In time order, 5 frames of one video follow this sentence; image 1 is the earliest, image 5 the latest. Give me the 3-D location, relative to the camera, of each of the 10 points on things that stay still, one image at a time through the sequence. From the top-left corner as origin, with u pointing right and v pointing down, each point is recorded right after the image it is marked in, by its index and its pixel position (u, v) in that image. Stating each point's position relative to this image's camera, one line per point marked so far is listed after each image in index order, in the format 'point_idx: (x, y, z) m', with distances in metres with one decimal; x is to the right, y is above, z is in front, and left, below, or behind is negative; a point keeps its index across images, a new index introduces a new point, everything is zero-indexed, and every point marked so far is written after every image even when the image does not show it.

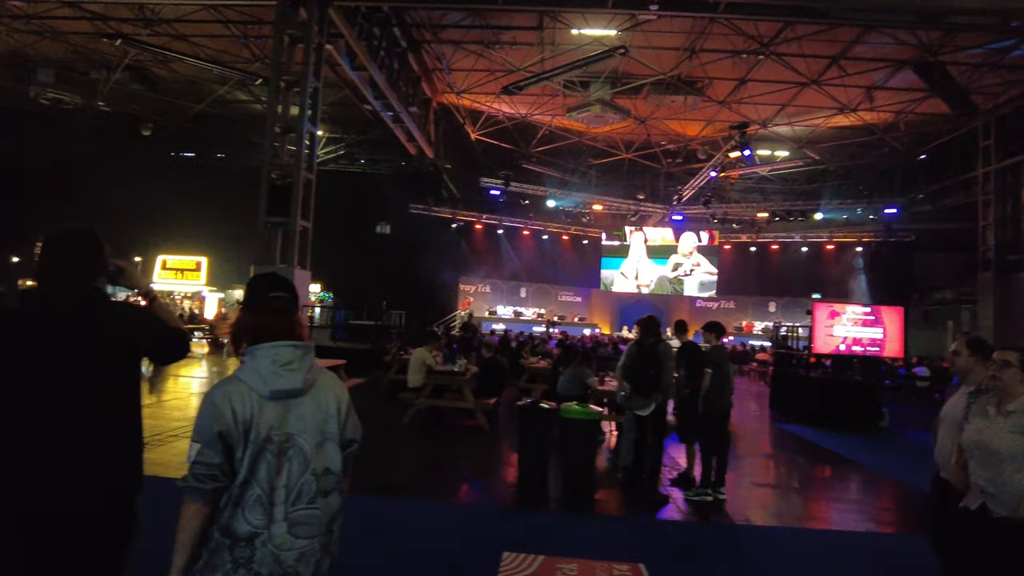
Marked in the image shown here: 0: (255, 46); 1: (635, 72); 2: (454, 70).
0: (-6.7, +6.5, +17.7) m
1: (+3.2, +5.7, +17.4) m
2: (-1.5, +6.0, +18.3) m
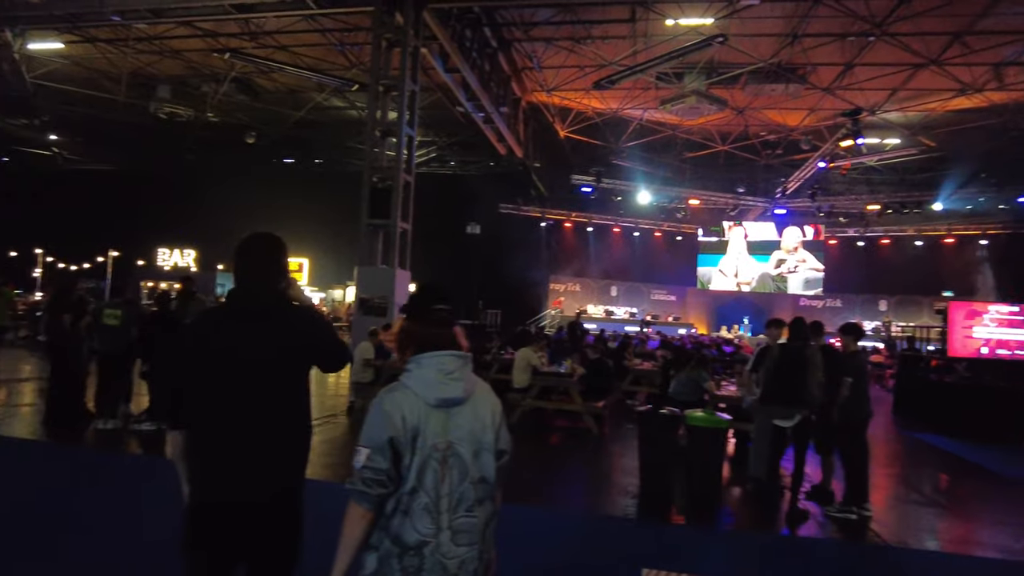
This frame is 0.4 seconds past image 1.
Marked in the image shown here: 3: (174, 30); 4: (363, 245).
0: (-4.3, +6.5, +18.2) m
1: (+5.5, +5.7, +16.7) m
2: (+1.0, +6.0, +18.1) m
3: (-8.7, +6.7, +17.2) m
4: (-2.5, +0.7, +11.4) m
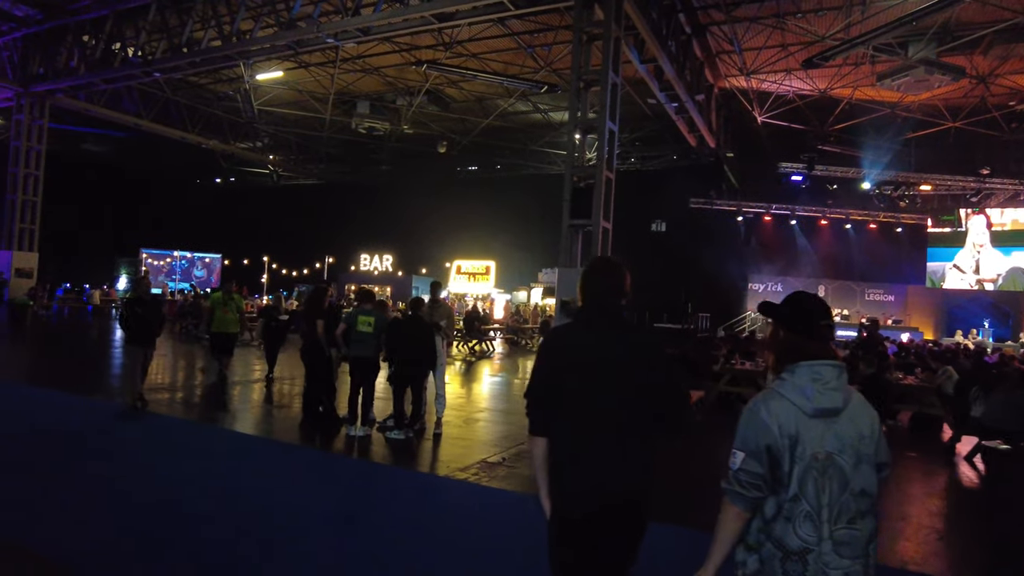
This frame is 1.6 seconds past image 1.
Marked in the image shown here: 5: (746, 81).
0: (+0.8, +6.4, +18.2) m
1: (+10.0, +5.7, +14.3) m
2: (+5.9, +6.0, +16.8) m
3: (-3.7, +6.6, +18.3) m
4: (+0.9, +0.7, +11.1) m
5: (+6.4, +5.7, +18.3) m
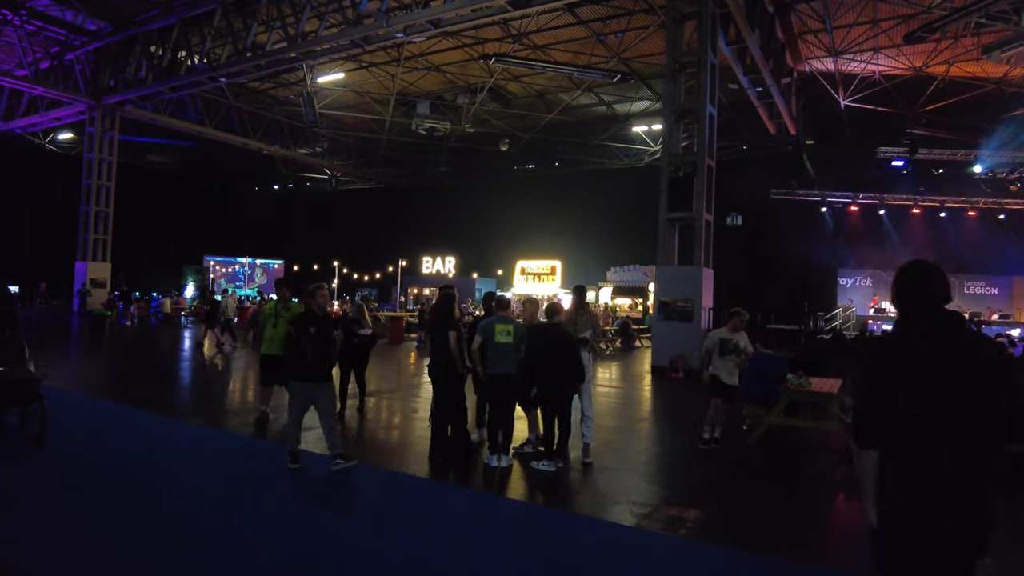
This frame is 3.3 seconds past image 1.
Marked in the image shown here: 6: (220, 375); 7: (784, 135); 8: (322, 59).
0: (+2.6, +6.4, +17.3) m
1: (+11.5, +5.9, +12.8) m
2: (+7.6, +6.1, +15.6) m
3: (-1.9, +6.5, +17.7) m
4: (+2.3, +0.7, +10.2) m
5: (+8.3, +5.8, +17.1) m
6: (-5.0, -1.5, +11.5) m
7: (+7.9, +4.4, +19.1) m
8: (-4.9, +5.9, +17.1) m
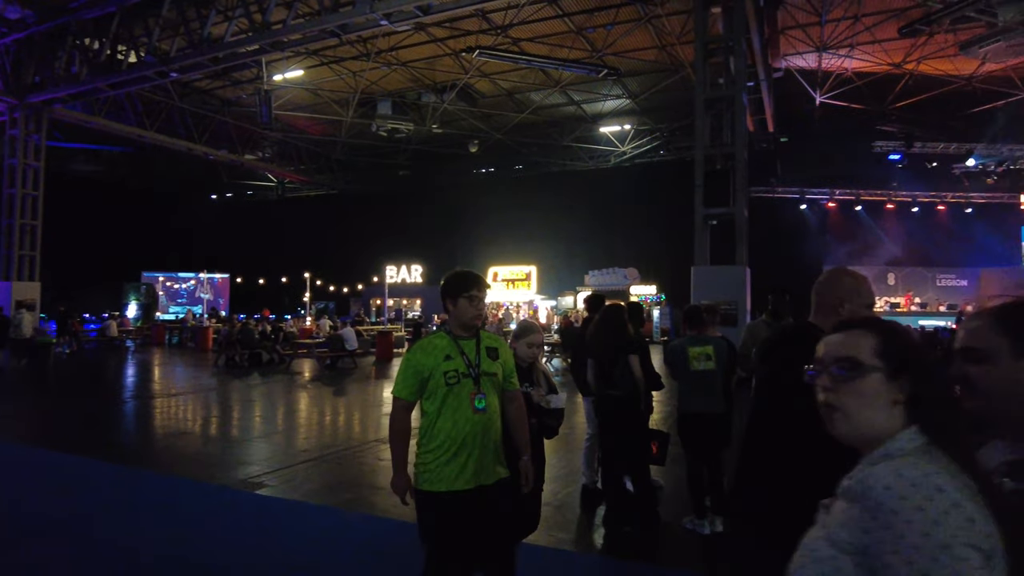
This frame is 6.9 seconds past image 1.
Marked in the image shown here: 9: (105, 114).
0: (+2.1, +6.3, +16.6) m
1: (+11.4, +6.1, +13.0) m
2: (+7.3, +6.2, +15.3) m
3: (-2.4, +6.3, +16.6) m
4: (+2.7, +0.7, +9.4) m
5: (+7.8, +5.9, +16.9) m
6: (-4.7, -1.8, +10.0) m
7: (+7.2, +4.4, +18.9) m
8: (-5.3, +5.6, +15.6) m
9: (-12.2, +5.2, +19.9) m
